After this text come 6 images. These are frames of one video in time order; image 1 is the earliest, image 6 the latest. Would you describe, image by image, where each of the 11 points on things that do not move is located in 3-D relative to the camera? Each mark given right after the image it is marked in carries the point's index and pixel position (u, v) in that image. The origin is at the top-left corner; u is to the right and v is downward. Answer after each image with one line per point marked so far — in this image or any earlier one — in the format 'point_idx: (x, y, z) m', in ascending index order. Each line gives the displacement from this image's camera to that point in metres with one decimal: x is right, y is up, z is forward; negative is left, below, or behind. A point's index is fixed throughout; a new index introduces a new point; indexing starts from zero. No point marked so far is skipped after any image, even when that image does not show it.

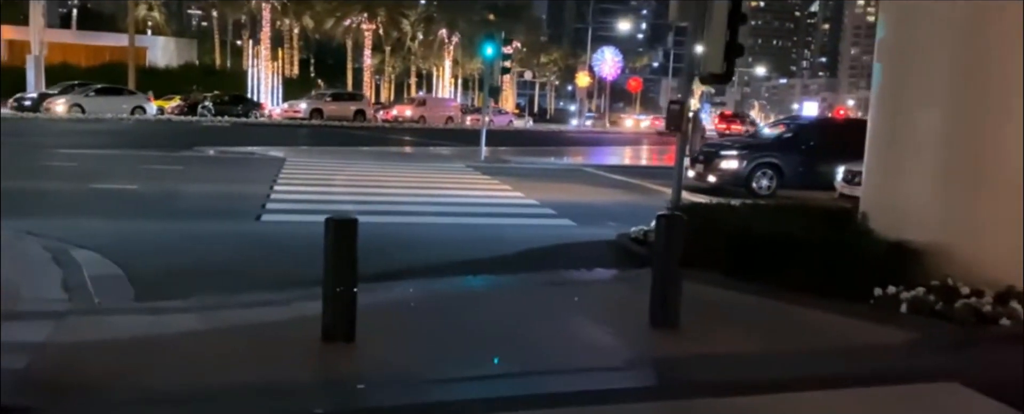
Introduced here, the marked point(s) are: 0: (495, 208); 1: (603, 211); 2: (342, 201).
0: (-0.3, 0.0, +15.4) m
1: (+1.6, -0.1, +15.2) m
2: (-3.0, +0.1, +15.5) m
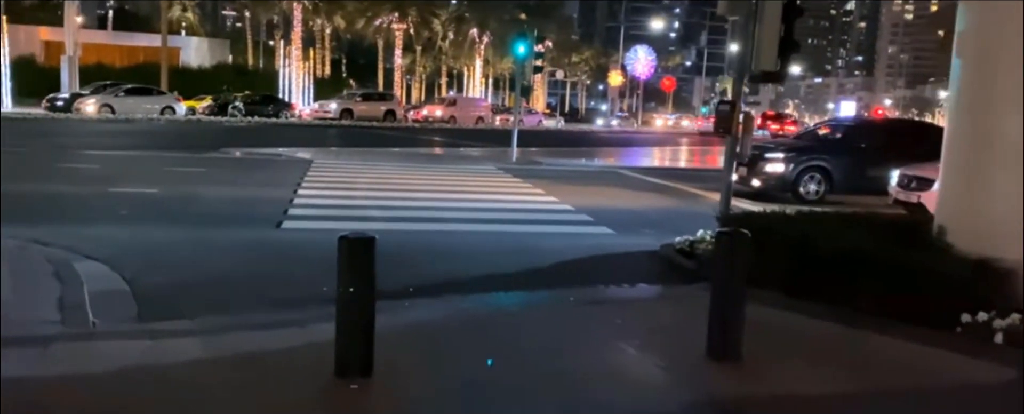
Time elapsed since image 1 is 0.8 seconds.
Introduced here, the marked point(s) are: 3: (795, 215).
0: (+0.3, -0.1, +14.6) m
1: (+2.1, -0.2, +14.4) m
2: (-2.4, 0.0, +14.8) m
3: (+3.1, -0.1, +9.9) m
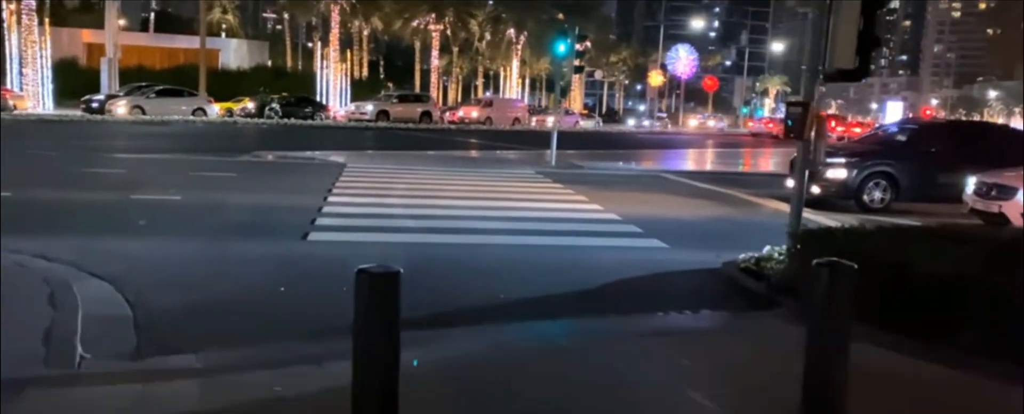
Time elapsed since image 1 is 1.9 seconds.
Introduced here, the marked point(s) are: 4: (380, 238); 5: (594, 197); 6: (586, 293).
0: (+0.9, -0.2, +13.6) m
1: (+2.8, -0.3, +13.3) m
2: (-1.8, -0.1, +13.9) m
3: (+3.6, -0.2, +8.8) m
4: (-1.7, -0.4, +11.6) m
5: (+1.6, +0.2, +17.3) m
6: (+0.7, -0.8, +8.8) m
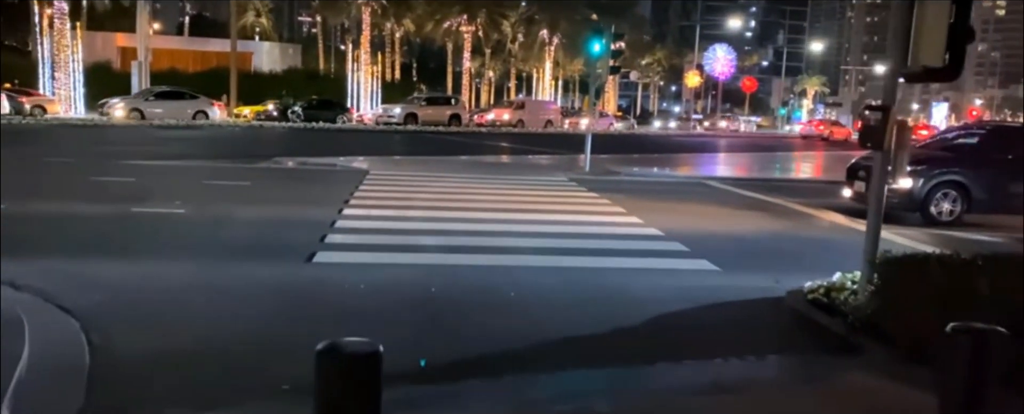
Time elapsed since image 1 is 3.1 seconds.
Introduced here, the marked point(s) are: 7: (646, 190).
0: (+1.3, -0.4, +12.3) m
1: (+3.2, -0.5, +12.0) m
2: (-1.3, -0.3, +12.7) m
3: (+3.8, -0.4, +7.4) m
4: (-1.3, -0.6, +10.4) m
5: (+2.1, 0.0, +16.0) m
6: (+1.0, -1.0, +7.5) m
7: (+2.9, +0.4, +19.7) m
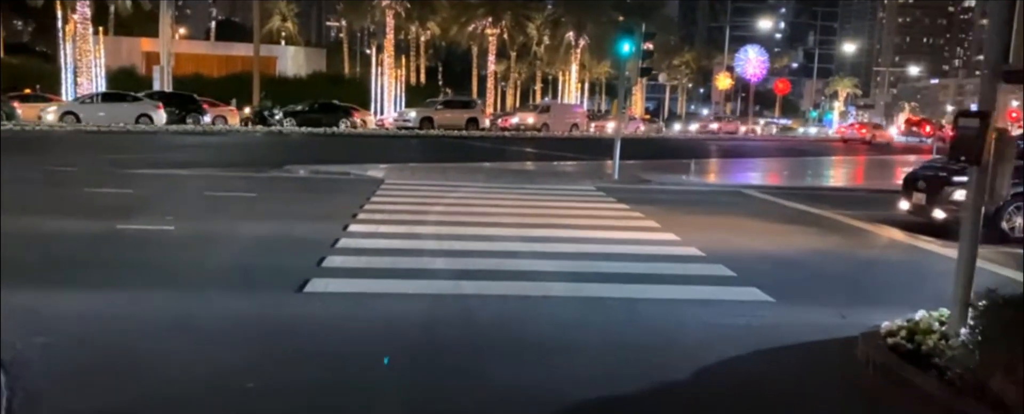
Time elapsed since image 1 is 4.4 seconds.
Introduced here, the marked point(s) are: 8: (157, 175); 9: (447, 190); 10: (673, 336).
0: (+1.6, -0.6, +11.0) m
1: (+3.4, -0.7, +10.6) m
2: (-1.0, -0.5, +11.4) m
3: (+3.9, -0.6, +6.0) m
4: (-1.1, -0.8, +9.1) m
5: (+2.5, -0.2, +14.6) m
6: (+1.1, -1.2, +6.2) m
7: (+3.4, +0.1, +18.3) m
8: (-7.7, +0.7, +19.5) m
9: (-1.3, +0.3, +18.7) m
10: (+1.3, -1.1, +7.5) m
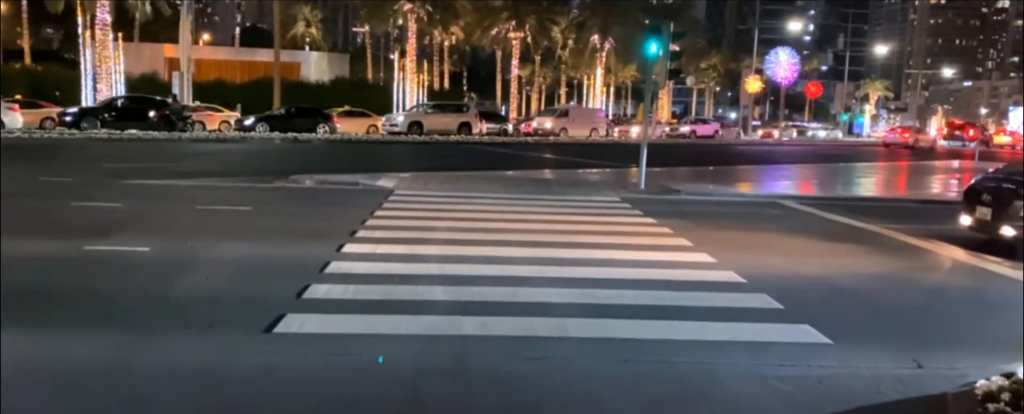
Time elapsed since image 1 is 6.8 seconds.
0: (+1.7, -0.9, +9.6) m
1: (+3.5, -0.9, +9.1) m
2: (-0.9, -0.7, +10.1) m
3: (+3.9, -0.8, +4.5) m
4: (-1.0, -1.0, +7.8) m
5: (+2.7, -0.5, +13.2) m
6: (+1.1, -1.4, +4.8) m
7: (+3.7, -0.1, +16.8) m
8: (-7.3, +0.4, +18.4) m
9: (-0.9, +0.1, +17.4) m
10: (+1.4, -1.3, +6.1) m
